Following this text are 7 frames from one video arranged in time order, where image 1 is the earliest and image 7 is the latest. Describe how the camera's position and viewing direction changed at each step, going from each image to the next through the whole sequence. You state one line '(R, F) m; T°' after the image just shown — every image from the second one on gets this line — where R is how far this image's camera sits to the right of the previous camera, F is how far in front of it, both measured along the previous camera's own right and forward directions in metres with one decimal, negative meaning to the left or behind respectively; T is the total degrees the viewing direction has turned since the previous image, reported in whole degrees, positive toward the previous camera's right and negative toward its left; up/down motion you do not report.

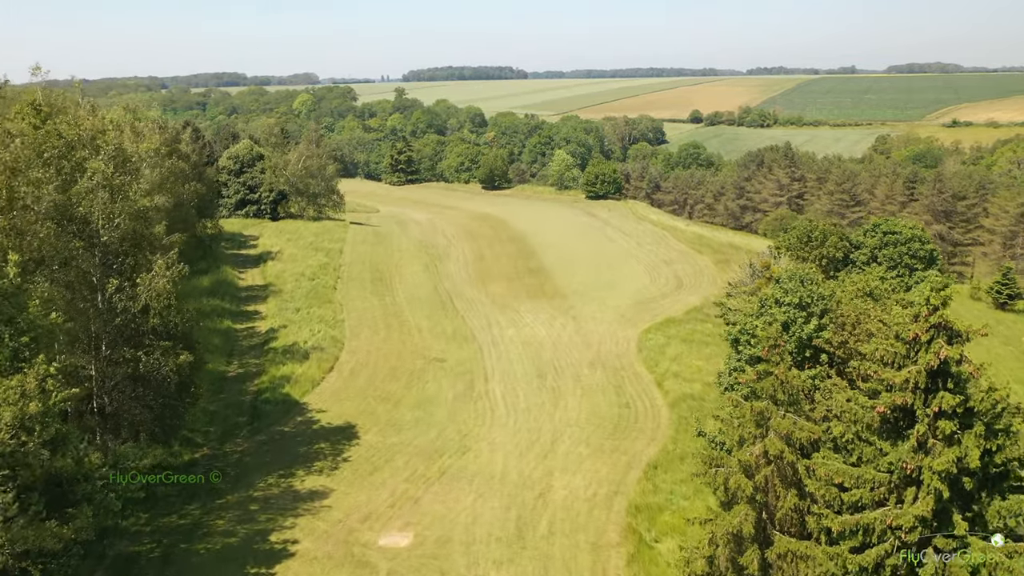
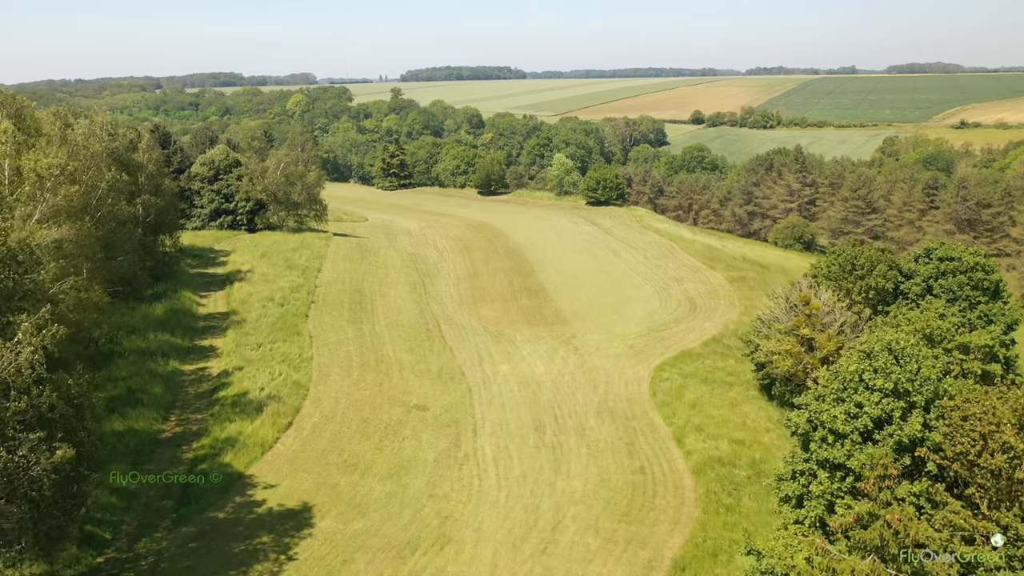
(+0.2, +4.1) m; 0°
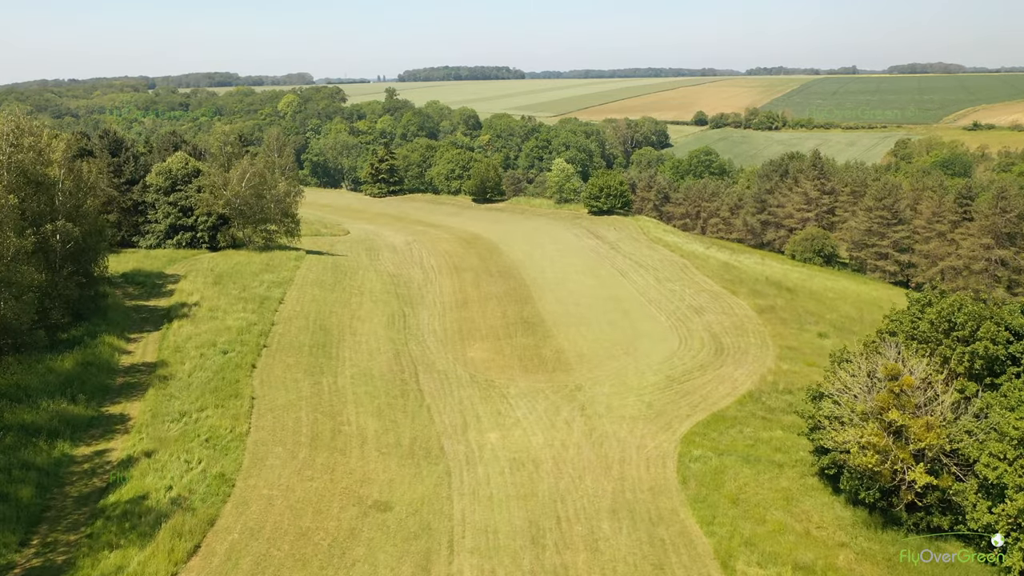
(+0.2, +5.8) m; 0°
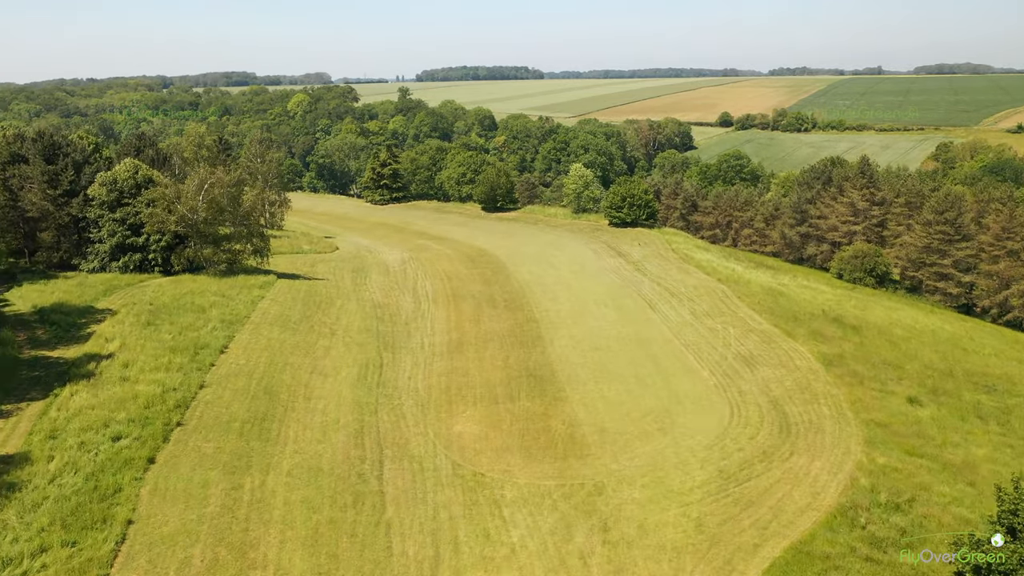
(+0.5, +7.4) m; -1°
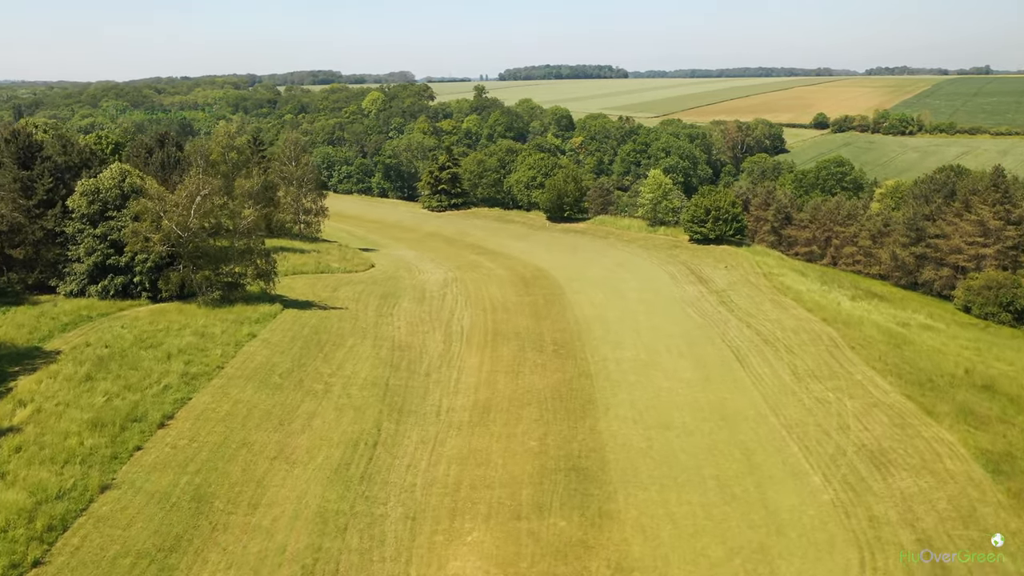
(+1.0, +7.6) m; -6°
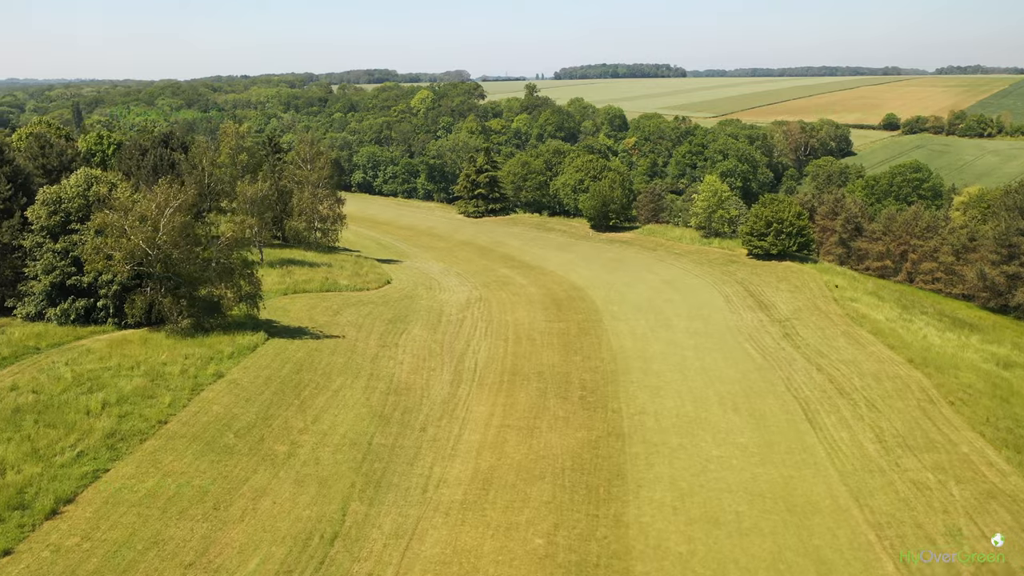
(+1.1, +5.3) m; -4°
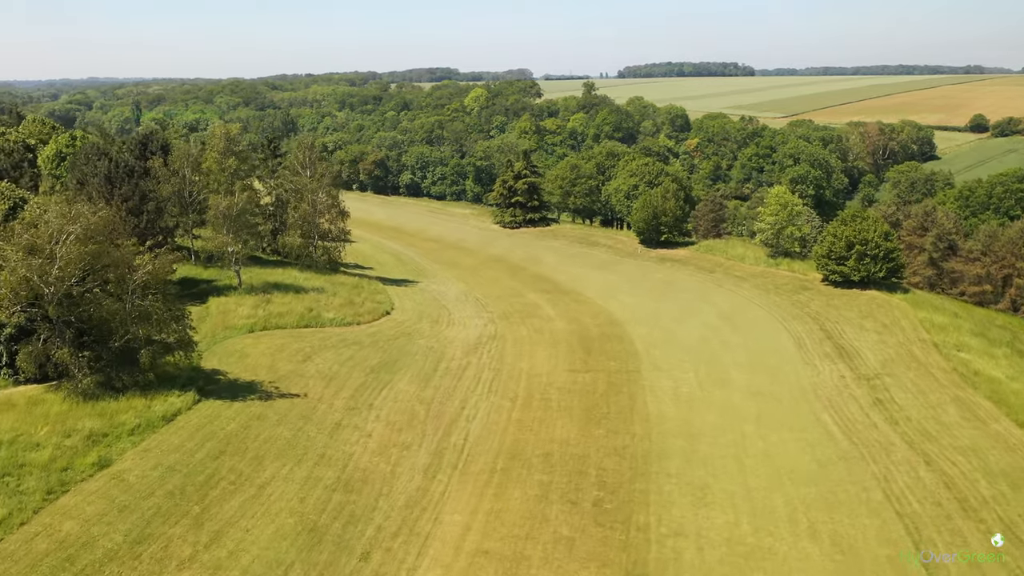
(+1.6, +7.1) m; -4°
